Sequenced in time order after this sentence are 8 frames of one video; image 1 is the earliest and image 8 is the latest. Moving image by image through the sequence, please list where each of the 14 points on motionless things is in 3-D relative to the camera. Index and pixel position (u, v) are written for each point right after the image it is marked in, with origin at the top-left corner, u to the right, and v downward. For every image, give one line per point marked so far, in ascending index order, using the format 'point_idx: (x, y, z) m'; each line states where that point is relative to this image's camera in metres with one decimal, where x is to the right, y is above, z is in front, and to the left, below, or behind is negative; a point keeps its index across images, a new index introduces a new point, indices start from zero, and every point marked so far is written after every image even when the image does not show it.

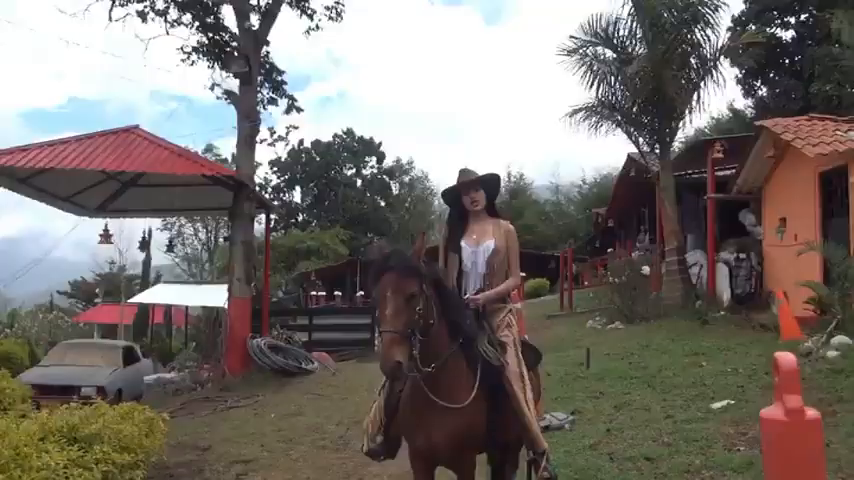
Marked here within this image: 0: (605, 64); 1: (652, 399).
0: (+4.0, +3.9, +16.4) m
1: (+2.8, -2.0, +9.1) m
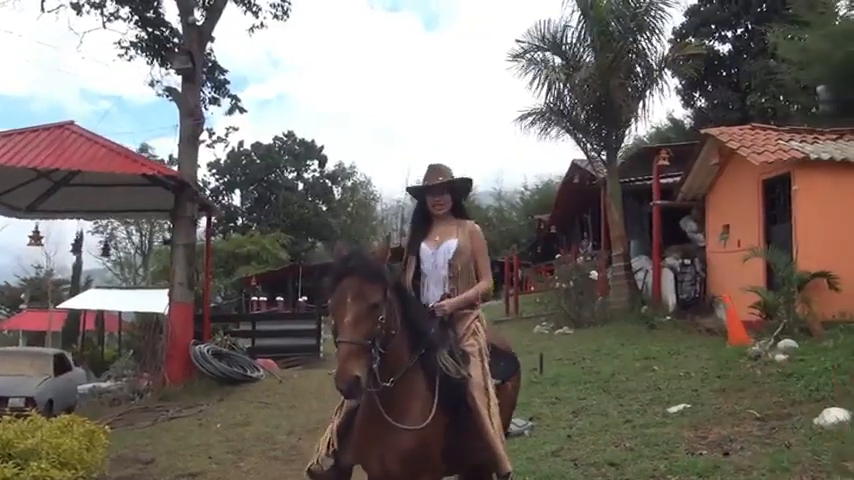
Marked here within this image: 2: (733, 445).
0: (+2.8, +3.8, +16.5) m
1: (+2.3, -2.0, +9.0) m
2: (+2.9, -1.9, +6.8) m
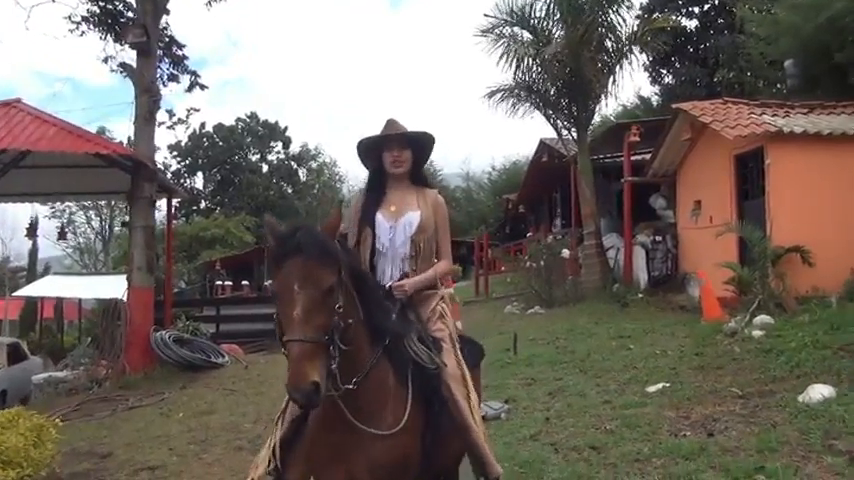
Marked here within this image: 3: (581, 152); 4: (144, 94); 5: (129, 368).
0: (+2.1, +4.3, +16.1) m
1: (+1.9, -1.7, +8.8) m
2: (+2.6, -1.7, +6.6) m
3: (+3.5, +2.0, +16.7) m
4: (-5.3, +2.7, +13.7) m
5: (-5.4, -2.3, +13.3) m
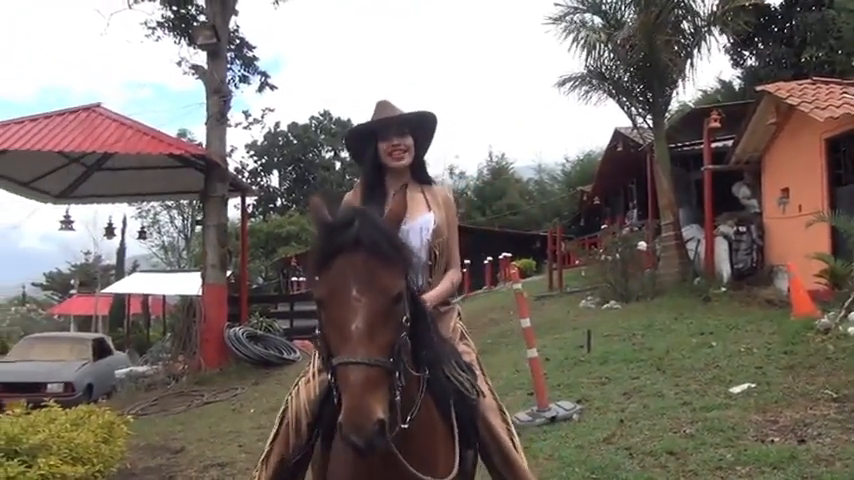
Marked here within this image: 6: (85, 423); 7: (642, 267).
0: (+3.6, +4.4, +15.6) m
1: (+2.7, -1.6, +8.4) m
2: (+3.2, -1.6, +6.1) m
3: (+5.1, +2.2, +16.0) m
4: (-4.0, +2.8, +14.0) m
5: (-4.1, -2.3, +13.5) m
6: (-2.9, -1.5, +6.2) m
7: (+4.8, -0.6, +16.1) m
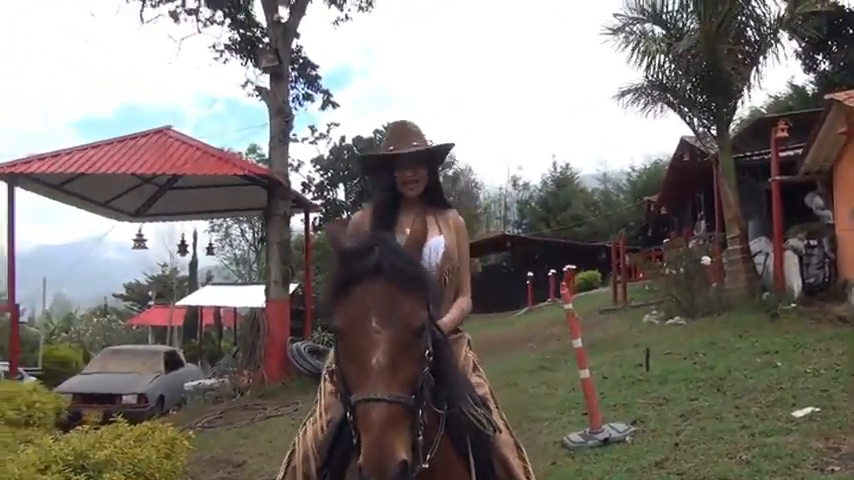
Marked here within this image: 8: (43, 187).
0: (+4.8, +4.1, +15.3) m
1: (+3.3, -1.9, +8.1) m
2: (+3.6, -1.8, +5.9) m
3: (+6.3, +1.9, +15.6) m
4: (-2.9, +2.4, +14.4) m
5: (-3.0, -2.6, +13.9) m
6: (-2.5, -1.8, +6.5) m
7: (+6.0, -0.9, +15.7) m
8: (-7.6, +1.1, +14.5) m
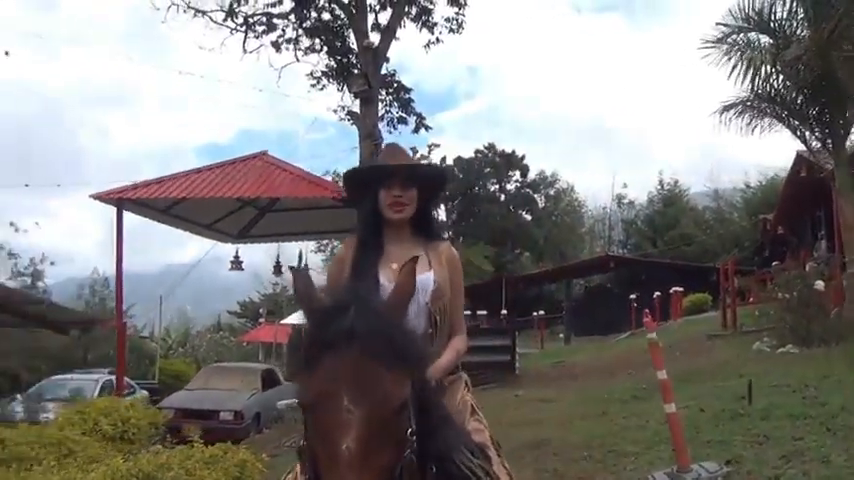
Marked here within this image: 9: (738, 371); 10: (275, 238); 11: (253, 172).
0: (+6.6, +3.7, +14.4) m
1: (+4.1, -2.1, +7.4) m
2: (+4.0, -2.0, +5.1) m
3: (+8.1, +1.5, +14.4) m
4: (-1.2, +2.0, +14.6) m
5: (-1.3, -3.0, +14.0) m
6: (-1.9, -2.0, +6.6) m
7: (+7.9, -1.3, +14.5) m
8: (-5.8, +0.6, +15.3) m
9: (+5.4, -2.3, +12.7) m
10: (-4.0, +0.1, +19.0) m
11: (-3.6, +1.4, +15.1) m
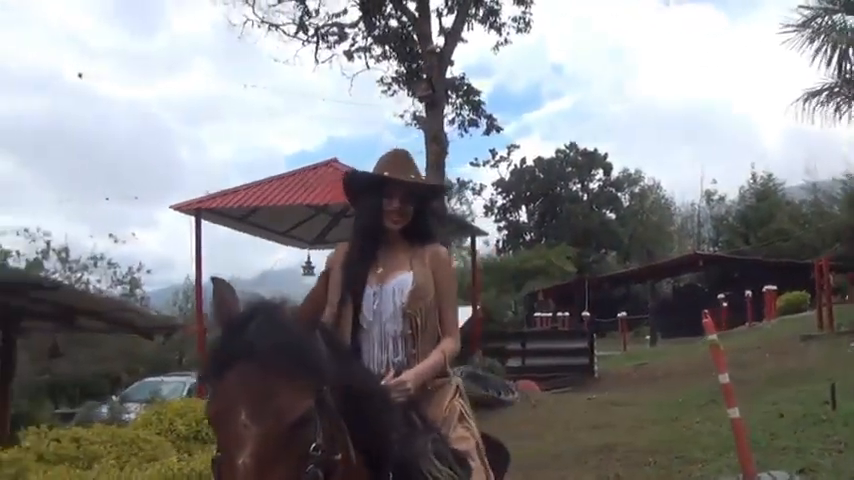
0: (+7.8, +3.8, +13.6) m
1: (+4.6, -2.0, +6.8) m
2: (+4.3, -1.9, +4.6) m
3: (+9.4, +1.6, +13.4) m
4: (+0.1, +1.9, +14.6) m
5: (0.0, -3.1, +14.0) m
6: (-1.4, -2.0, +6.8) m
7: (+9.2, -1.2, +13.5) m
8: (-4.3, +0.4, +15.9) m
9: (+6.5, -2.2, +12.0) m
10: (-2.1, -0.1, +19.3) m
11: (-2.2, +1.3, +15.4) m
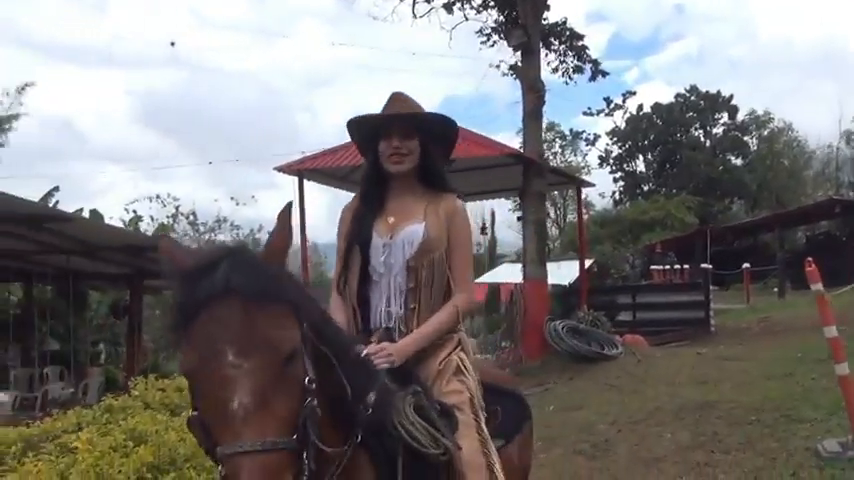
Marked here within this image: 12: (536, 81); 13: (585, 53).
0: (+9.3, +4.8, +11.8) m
1: (+5.3, -1.5, +6.0) m
2: (+4.6, -1.5, +3.8) m
3: (+10.9, +2.7, +11.5) m
4: (+2.0, +2.9, +14.2) m
5: (+2.0, -2.2, +13.9) m
6: (-0.6, -1.6, +7.0) m
7: (+10.9, -0.1, +11.8) m
8: (-2.1, +1.3, +16.3) m
9: (+8.0, -1.3, +10.8) m
10: (+0.7, +1.1, +19.3) m
11: (-0.1, +2.2, +15.4) m
12: (+2.1, +3.1, +14.2) m
13: (+3.9, +4.7, +18.2) m
